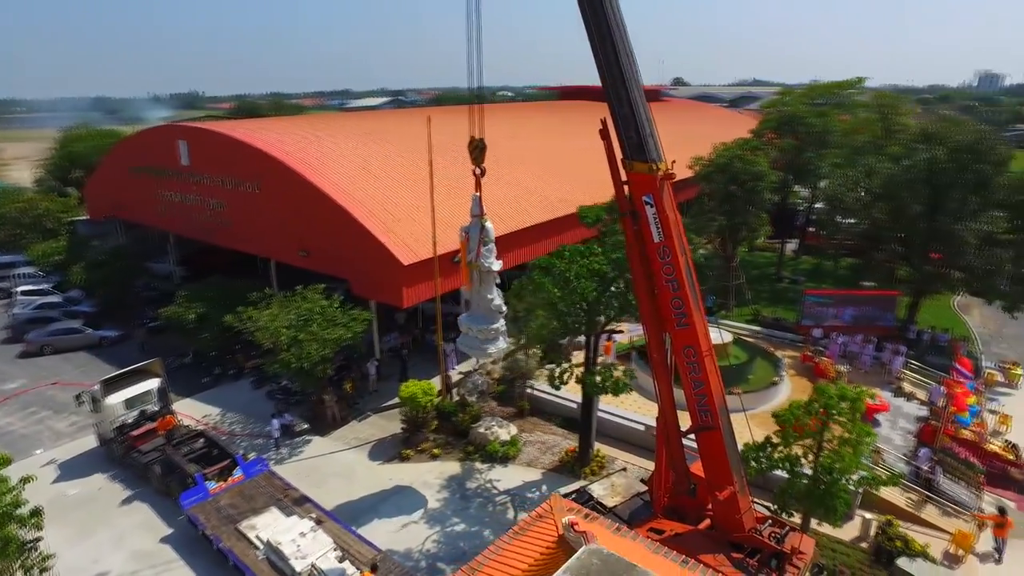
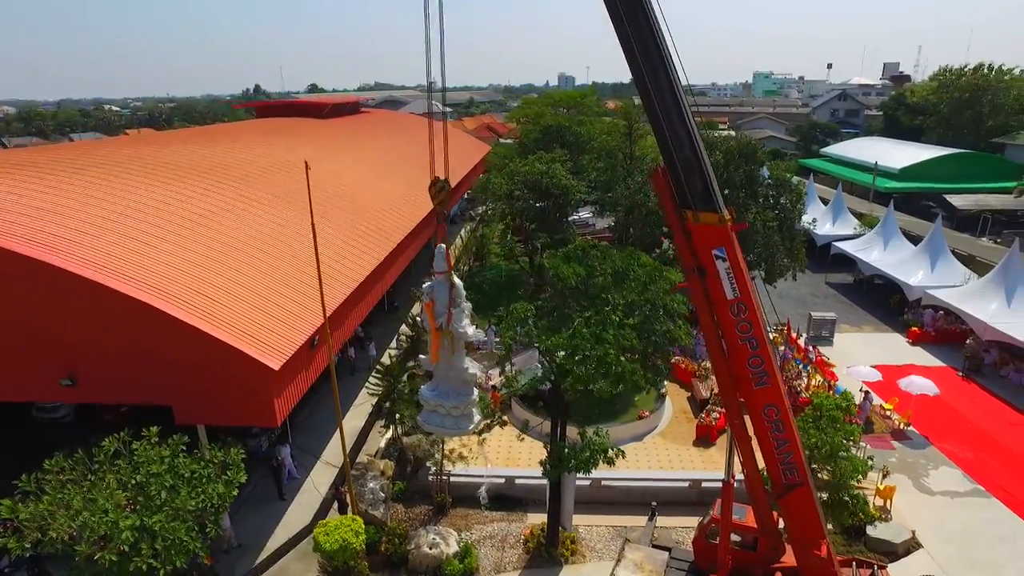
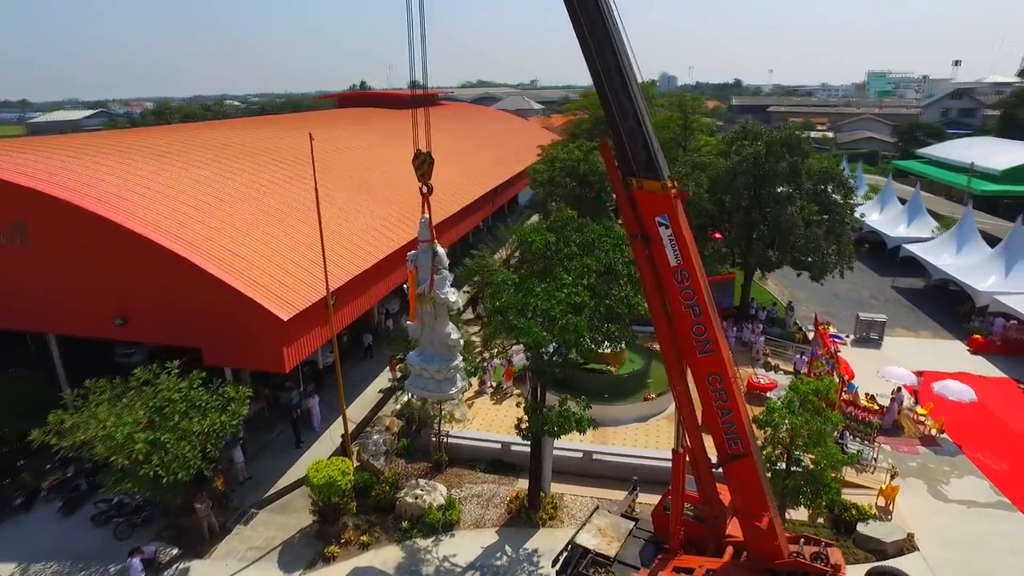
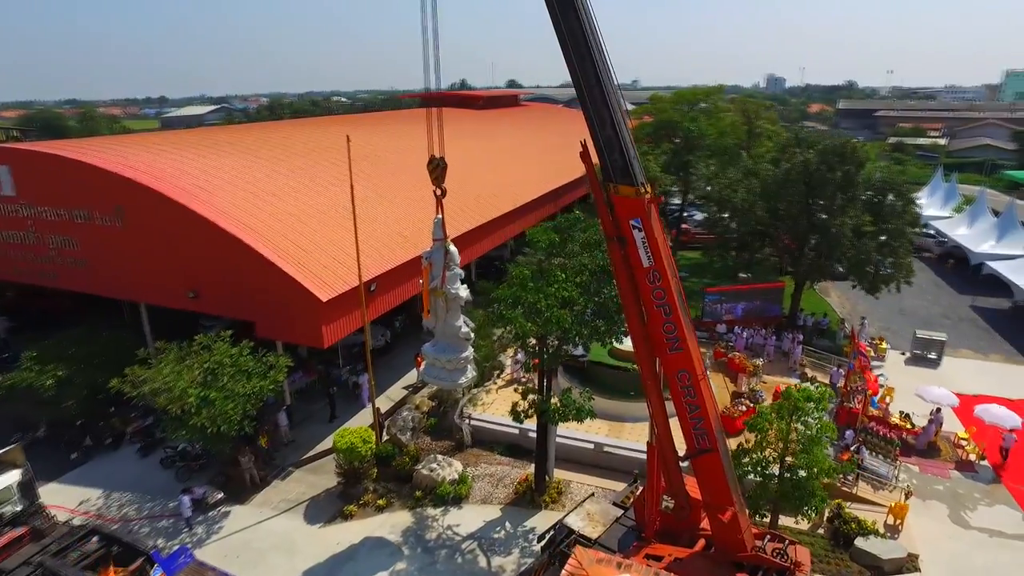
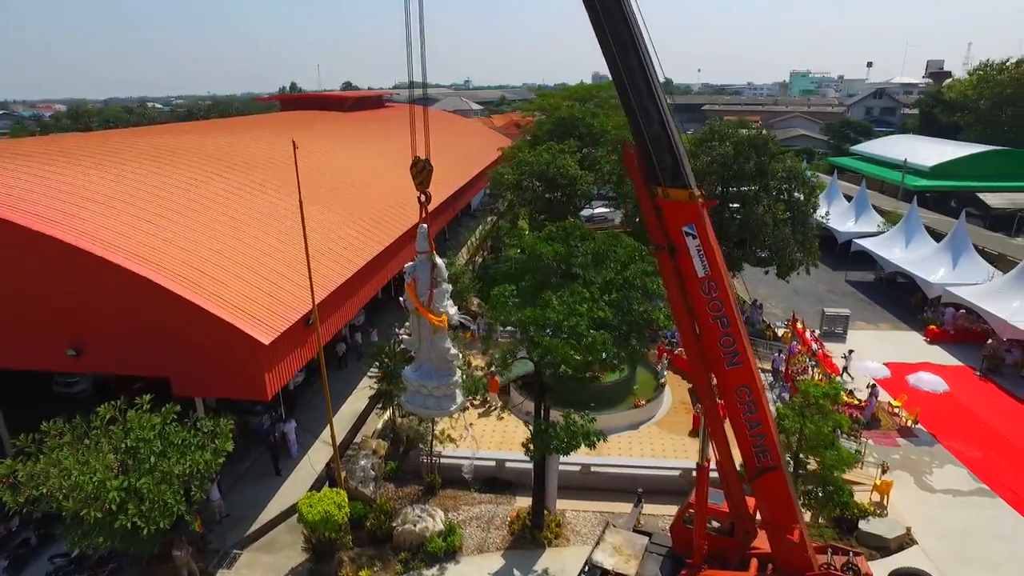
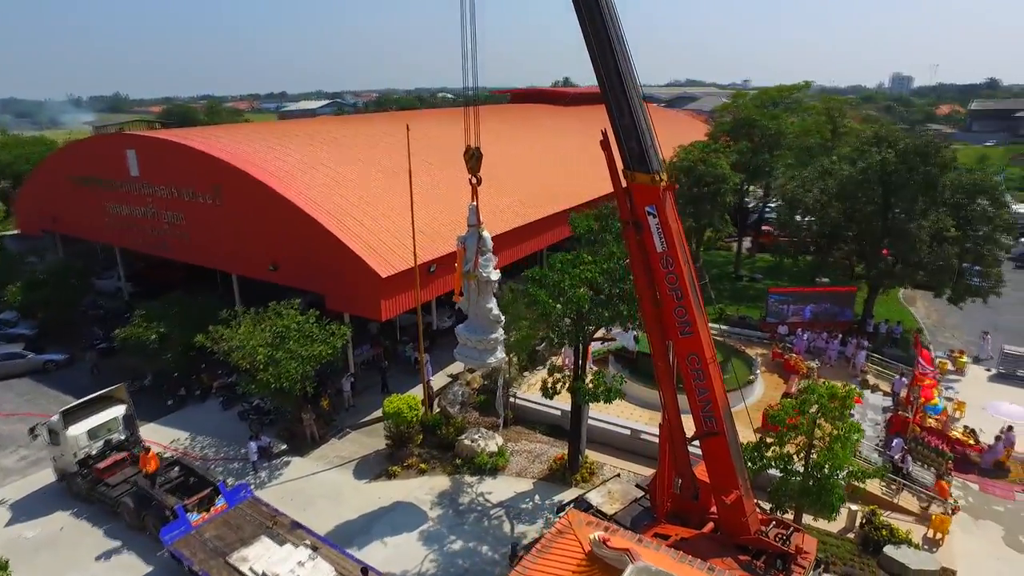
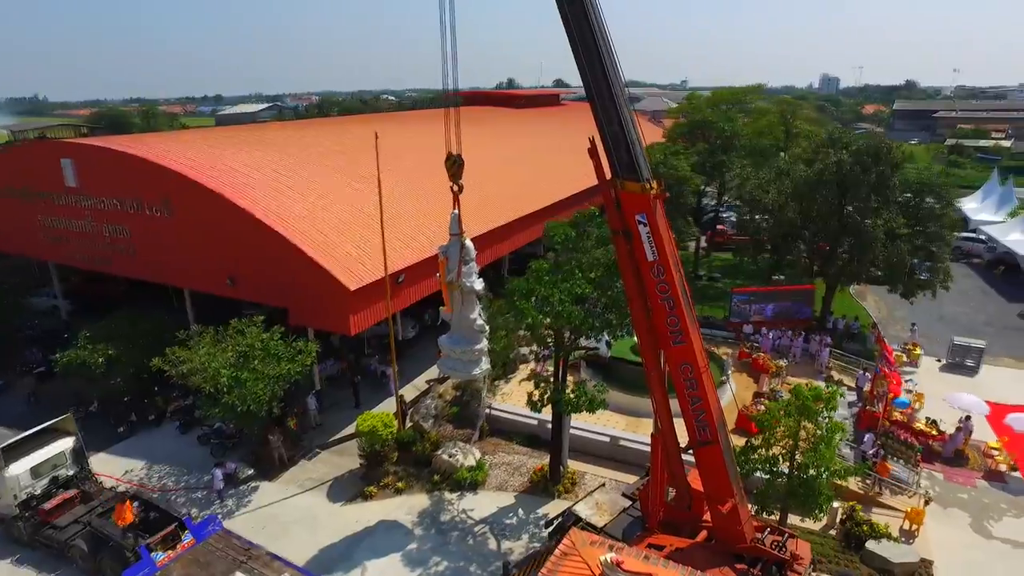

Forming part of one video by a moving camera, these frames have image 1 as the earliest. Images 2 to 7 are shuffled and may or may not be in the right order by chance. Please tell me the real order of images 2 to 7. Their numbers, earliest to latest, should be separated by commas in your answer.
6, 7, 4, 3, 5, 2
